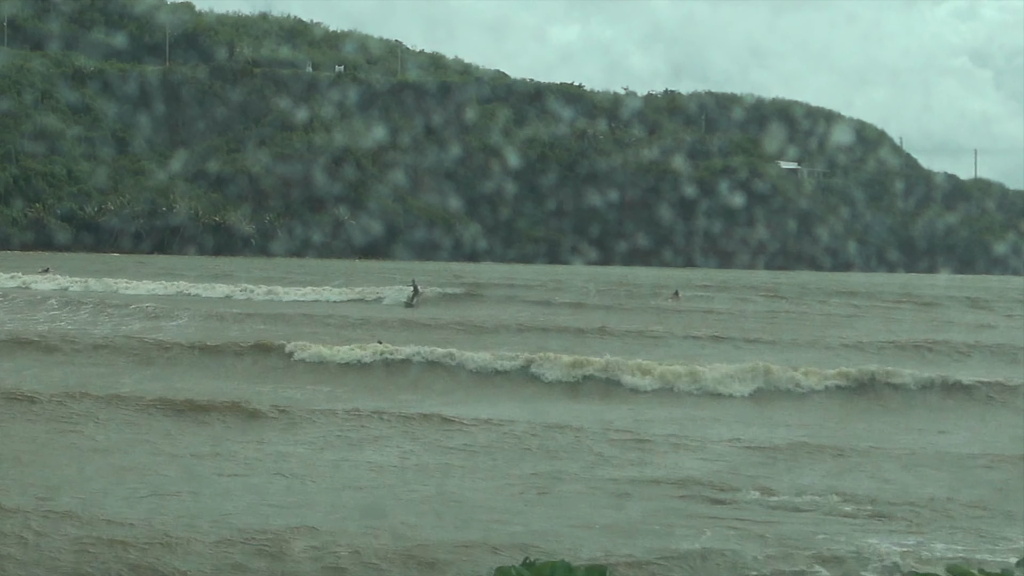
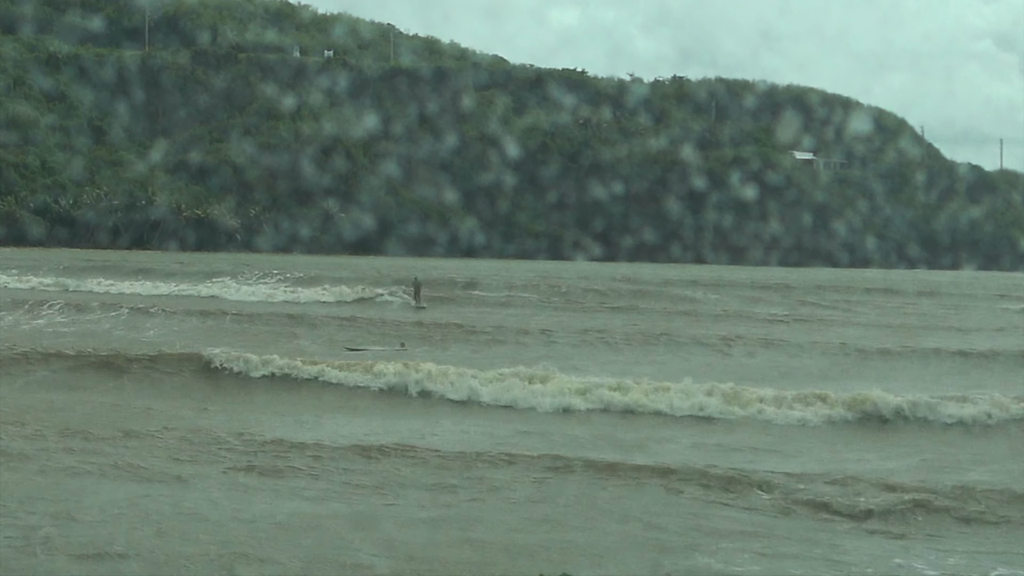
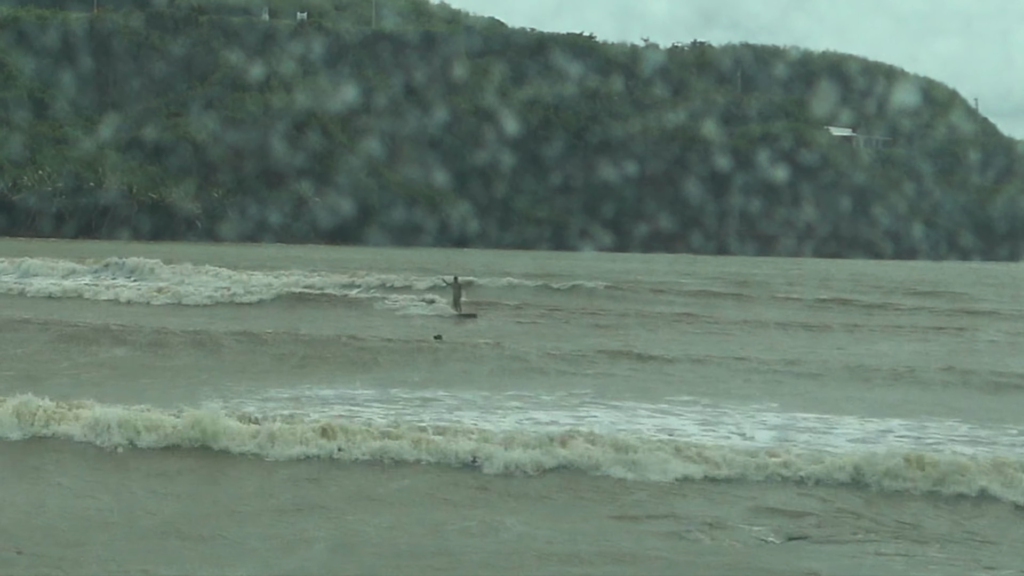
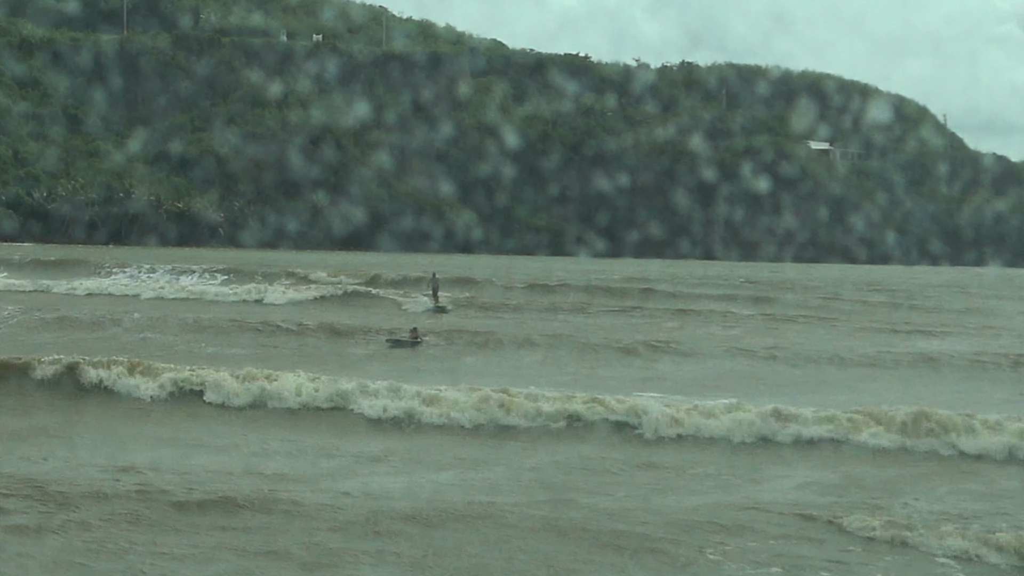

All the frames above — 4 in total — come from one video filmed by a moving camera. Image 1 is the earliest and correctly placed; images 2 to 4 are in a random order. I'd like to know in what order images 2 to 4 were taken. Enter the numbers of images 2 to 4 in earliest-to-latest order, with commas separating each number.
2, 4, 3
